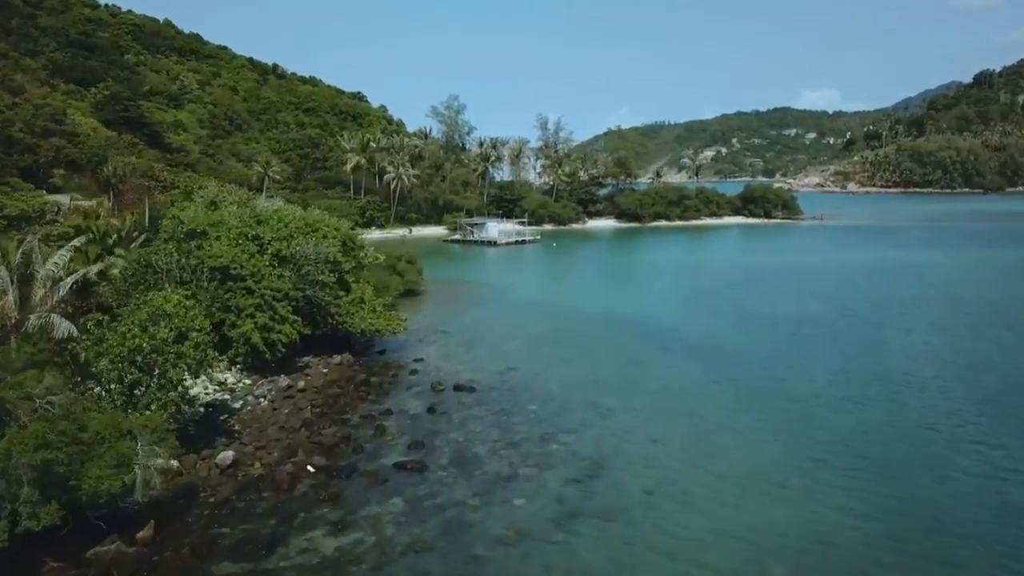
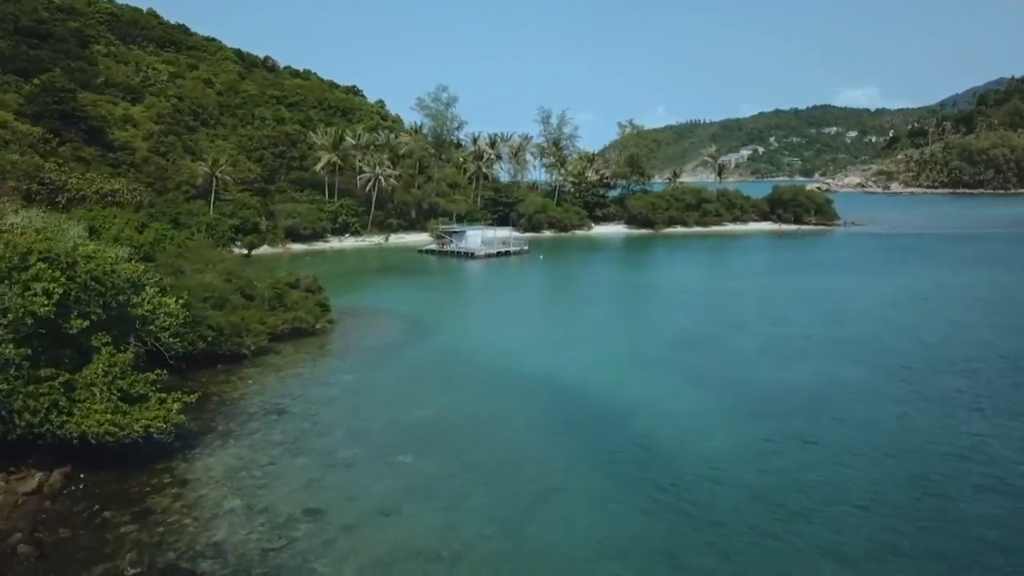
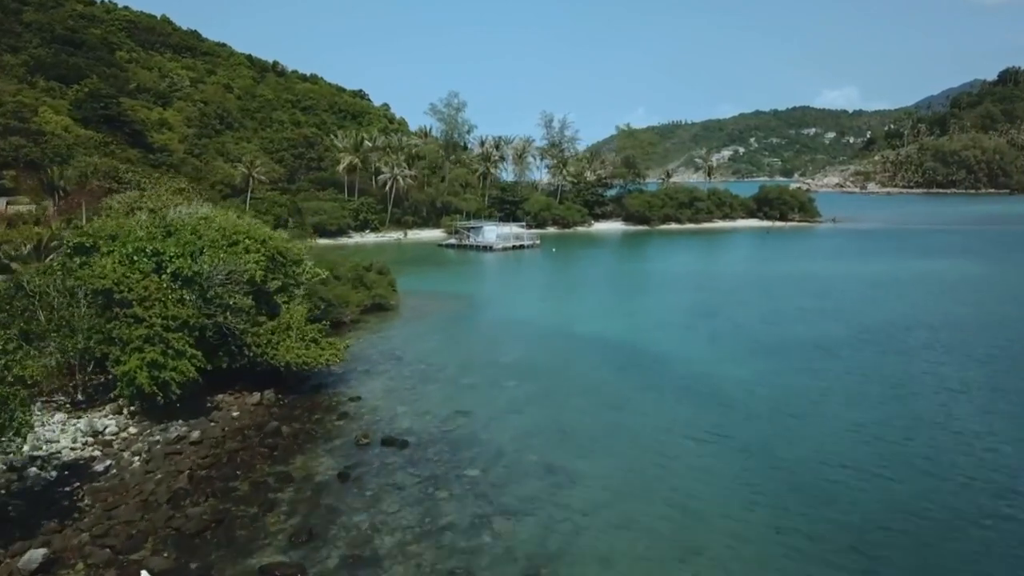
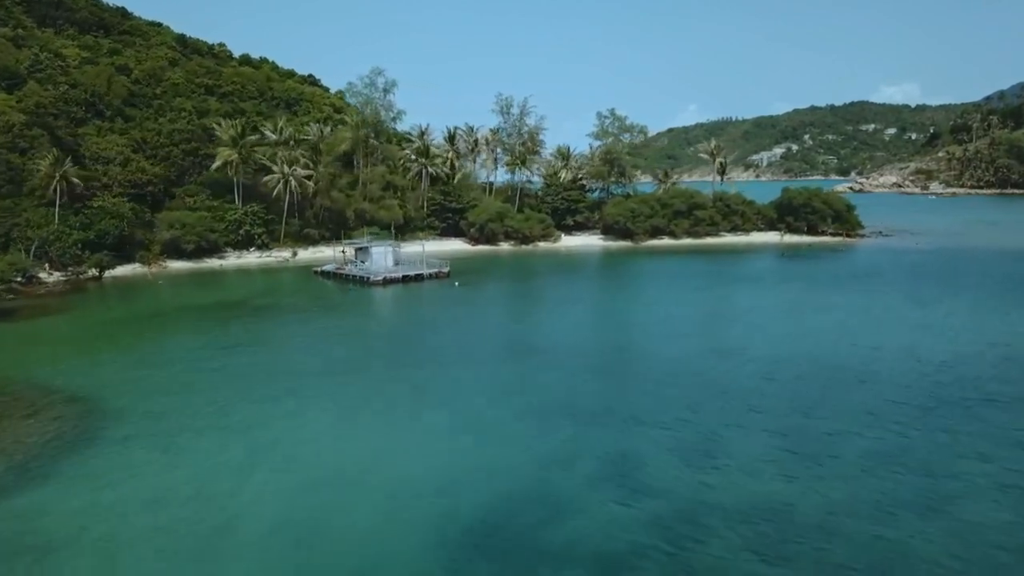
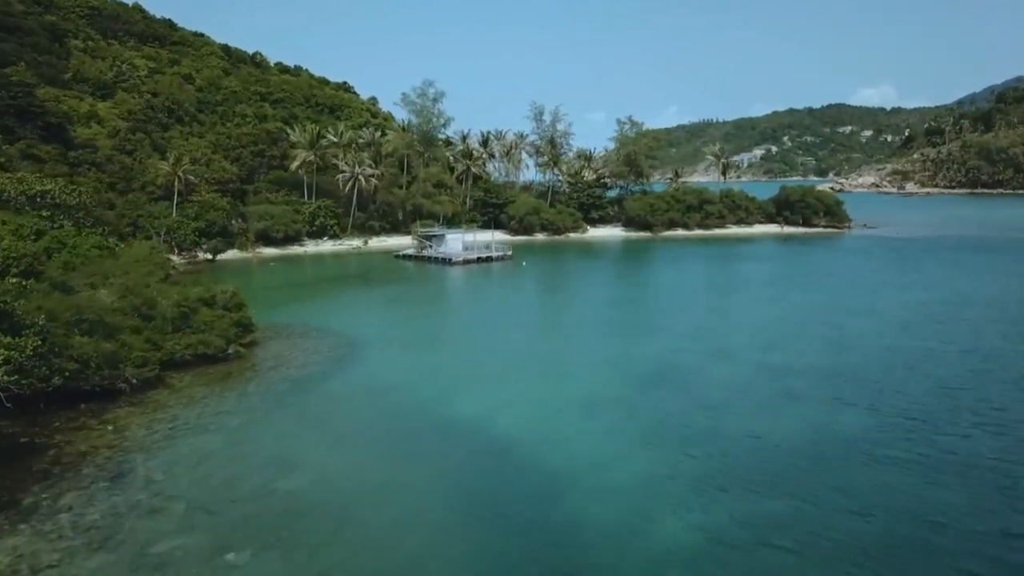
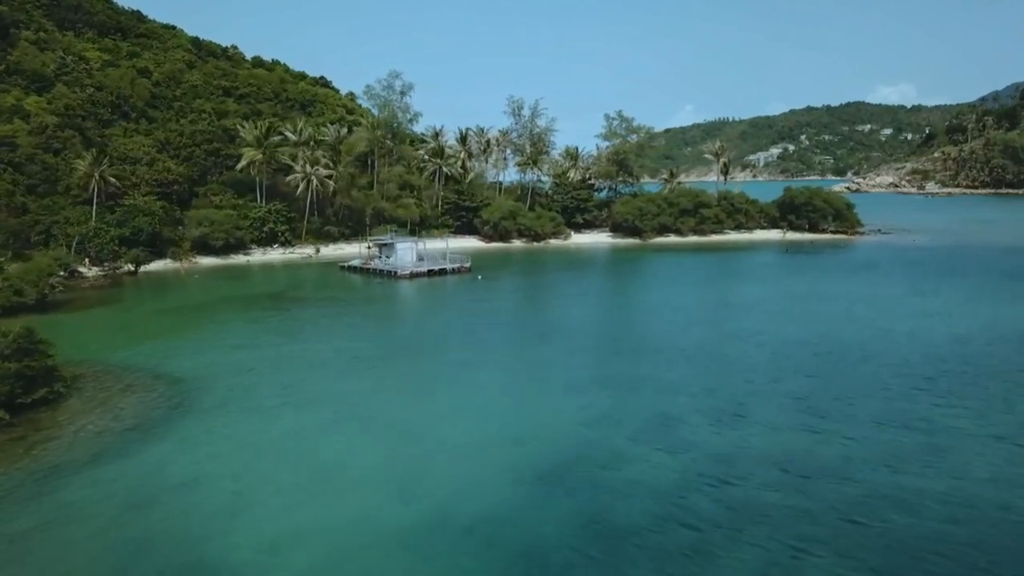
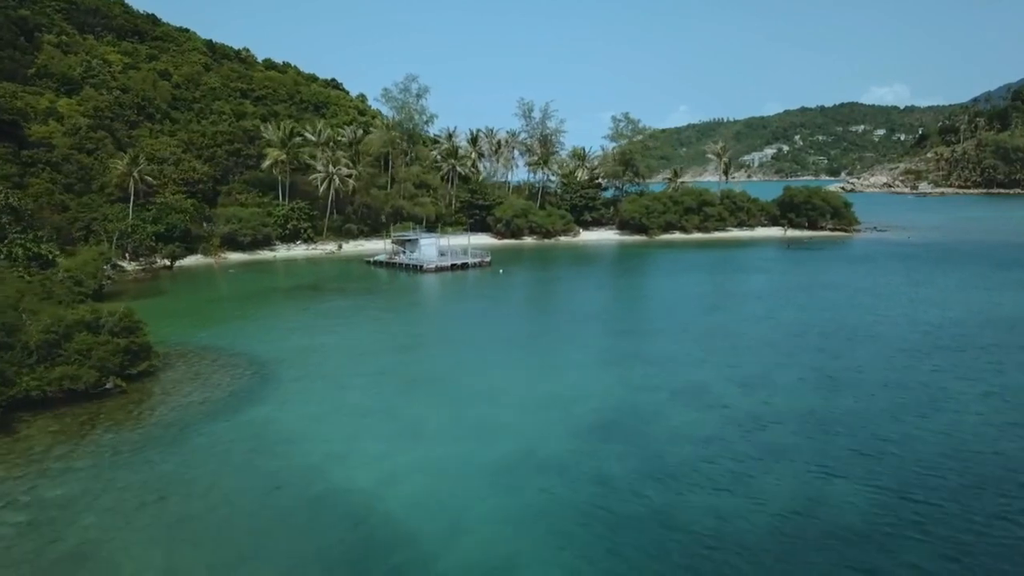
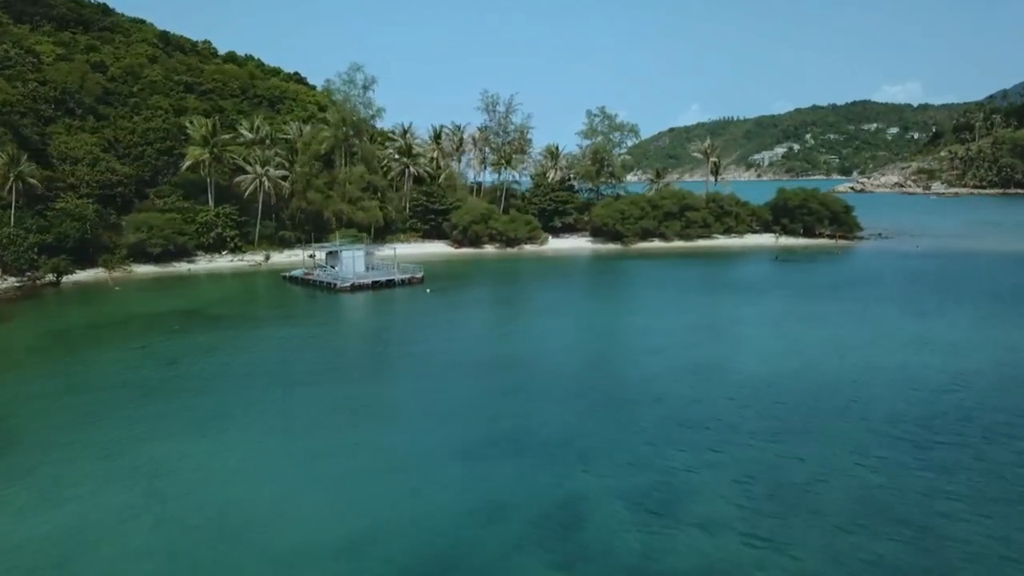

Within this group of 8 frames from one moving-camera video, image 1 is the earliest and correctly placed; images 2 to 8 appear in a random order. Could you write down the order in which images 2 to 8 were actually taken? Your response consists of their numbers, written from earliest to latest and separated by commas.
3, 2, 5, 7, 6, 4, 8
